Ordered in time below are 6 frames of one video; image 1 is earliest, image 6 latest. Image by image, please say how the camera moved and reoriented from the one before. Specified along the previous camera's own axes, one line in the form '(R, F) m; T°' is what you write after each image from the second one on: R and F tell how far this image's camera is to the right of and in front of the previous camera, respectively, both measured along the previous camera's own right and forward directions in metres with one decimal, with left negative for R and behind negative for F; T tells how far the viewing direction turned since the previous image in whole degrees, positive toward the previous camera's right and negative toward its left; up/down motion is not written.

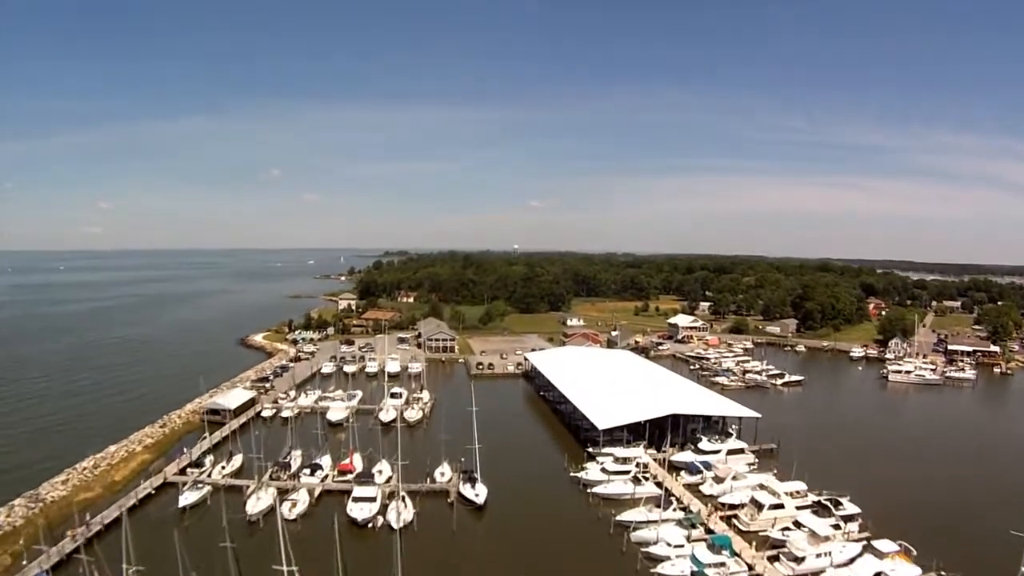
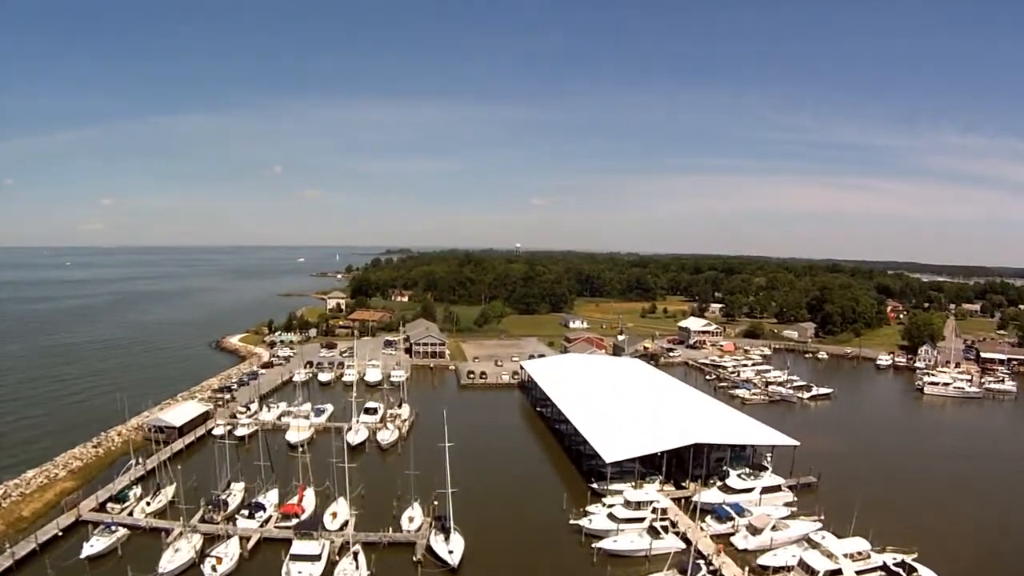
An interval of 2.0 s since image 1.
(+0.4, +3.9) m; 0°
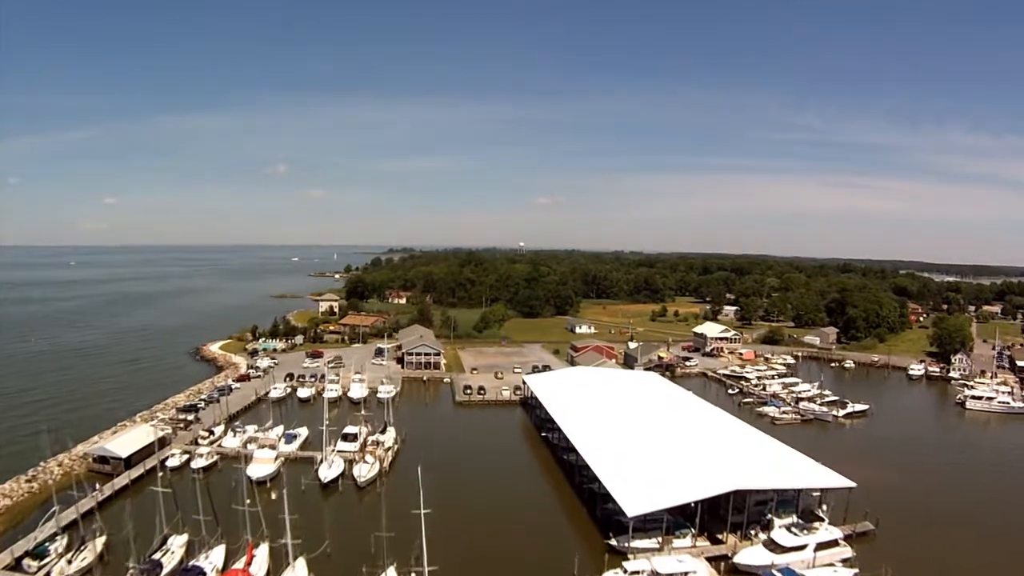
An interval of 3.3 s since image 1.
(+0.1, +3.3) m; 0°
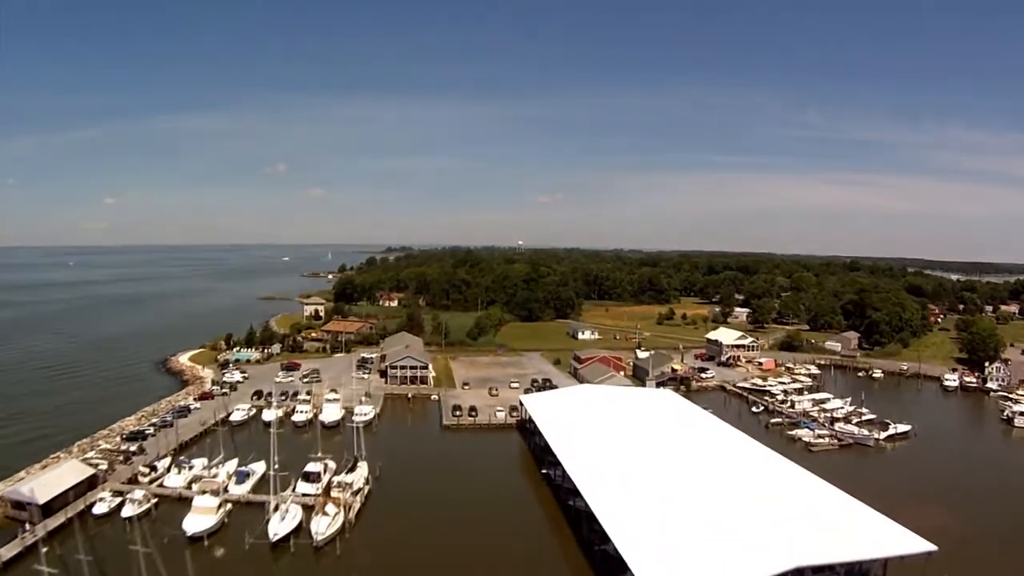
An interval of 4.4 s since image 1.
(+0.2, +3.6) m; 0°
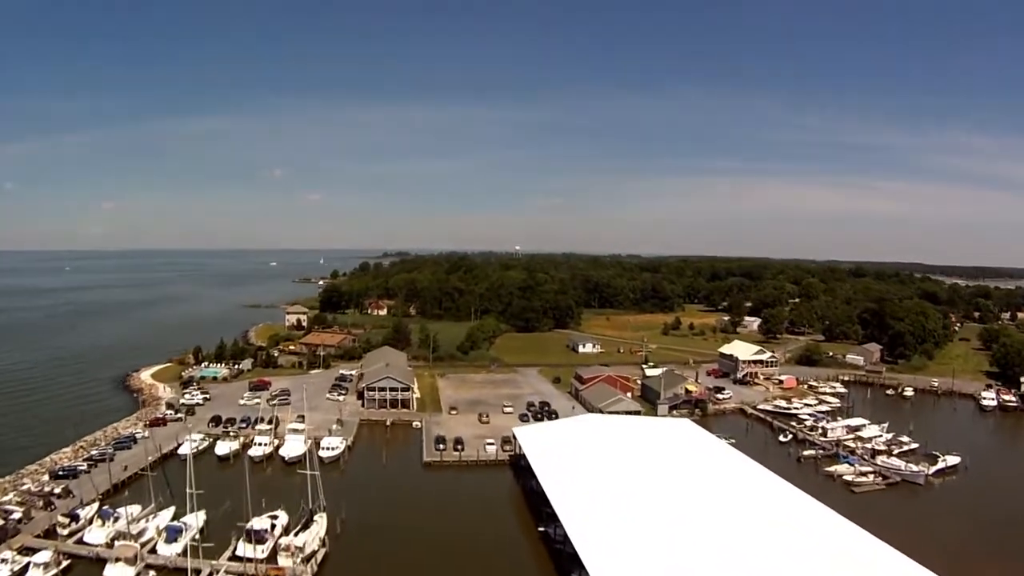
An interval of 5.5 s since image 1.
(+0.3, +3.4) m; 0°
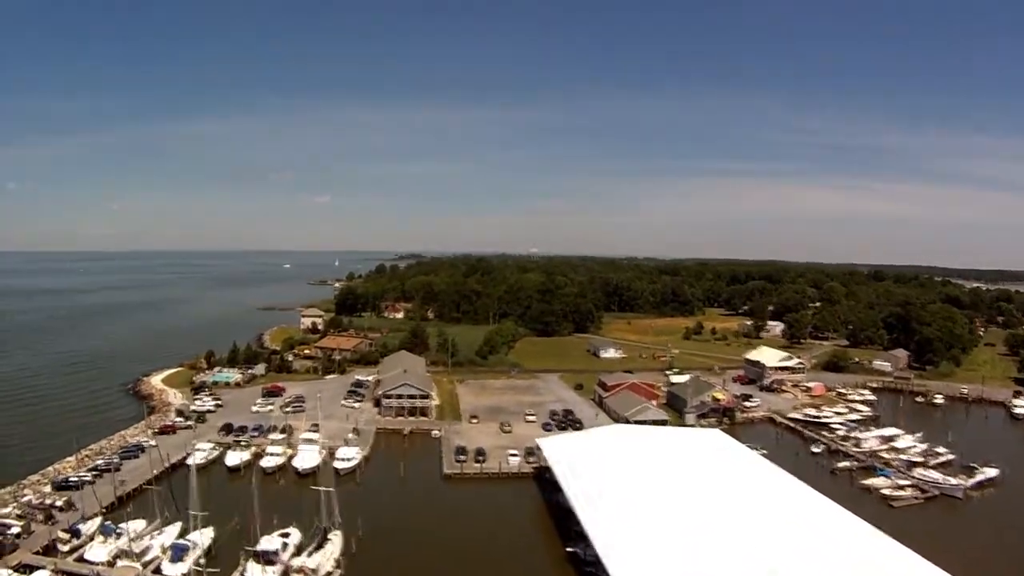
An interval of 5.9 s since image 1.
(-0.4, +0.8) m; -1°
